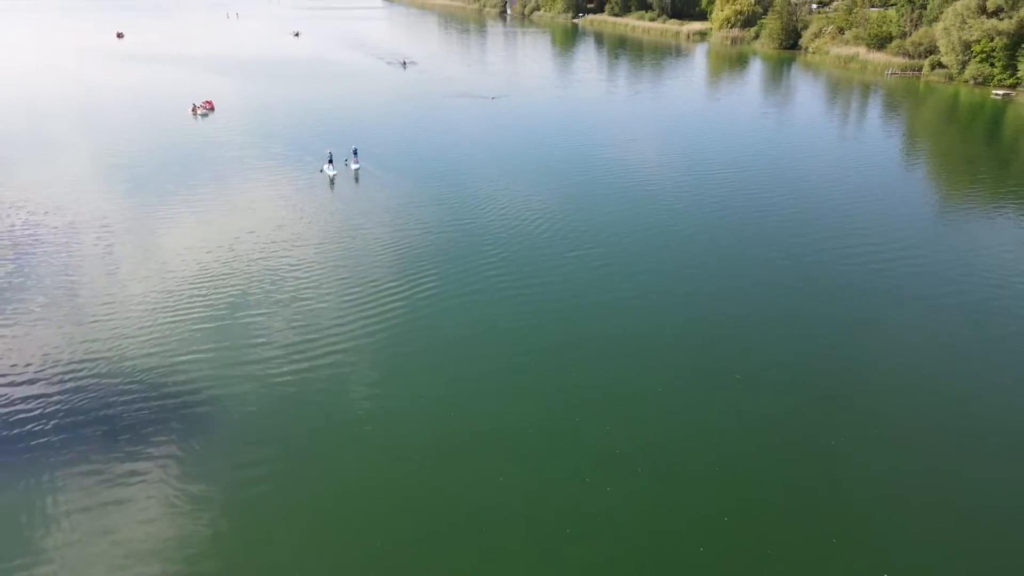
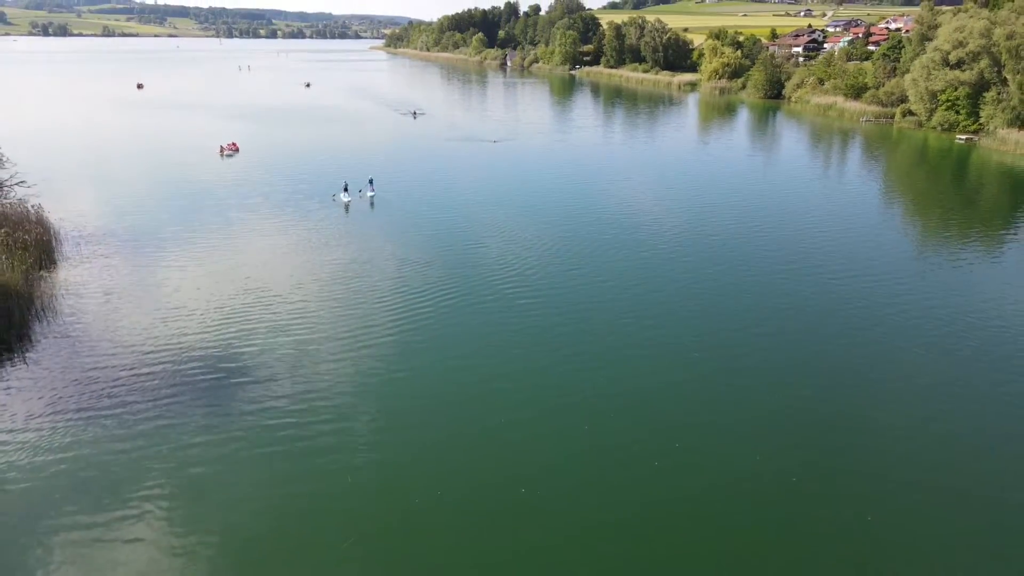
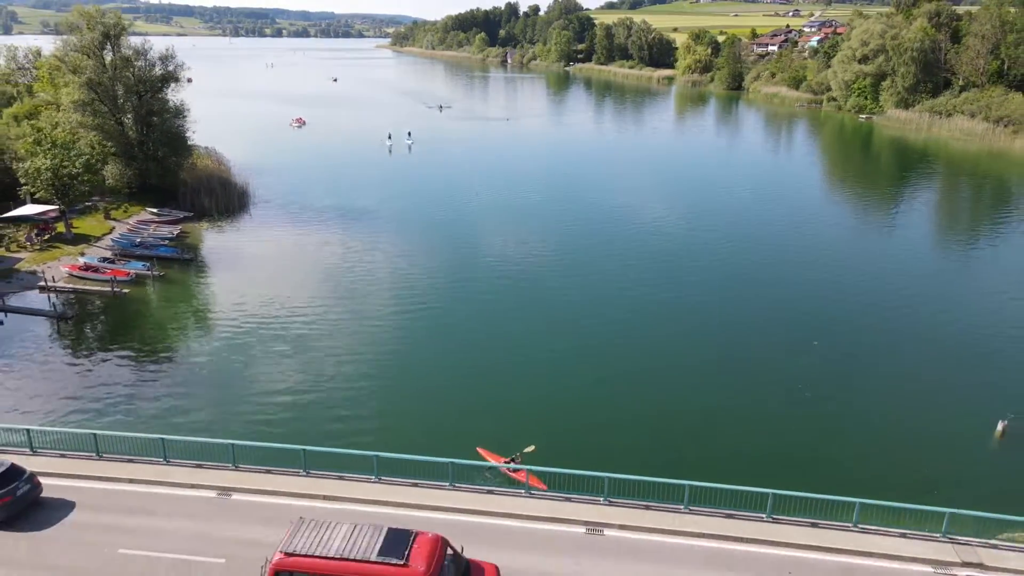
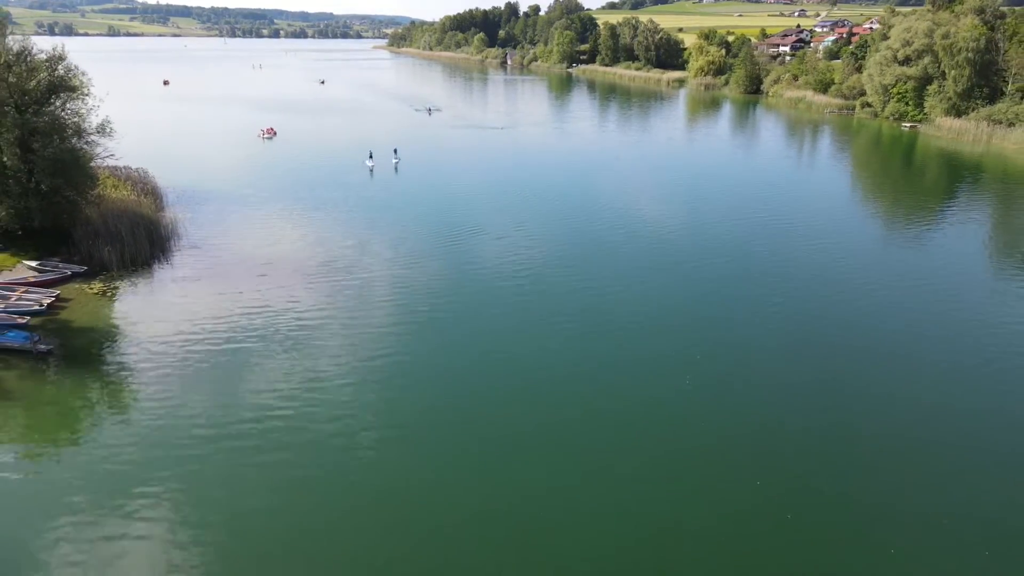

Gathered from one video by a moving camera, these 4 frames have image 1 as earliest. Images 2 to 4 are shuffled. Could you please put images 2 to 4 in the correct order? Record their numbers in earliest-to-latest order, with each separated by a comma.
2, 4, 3
